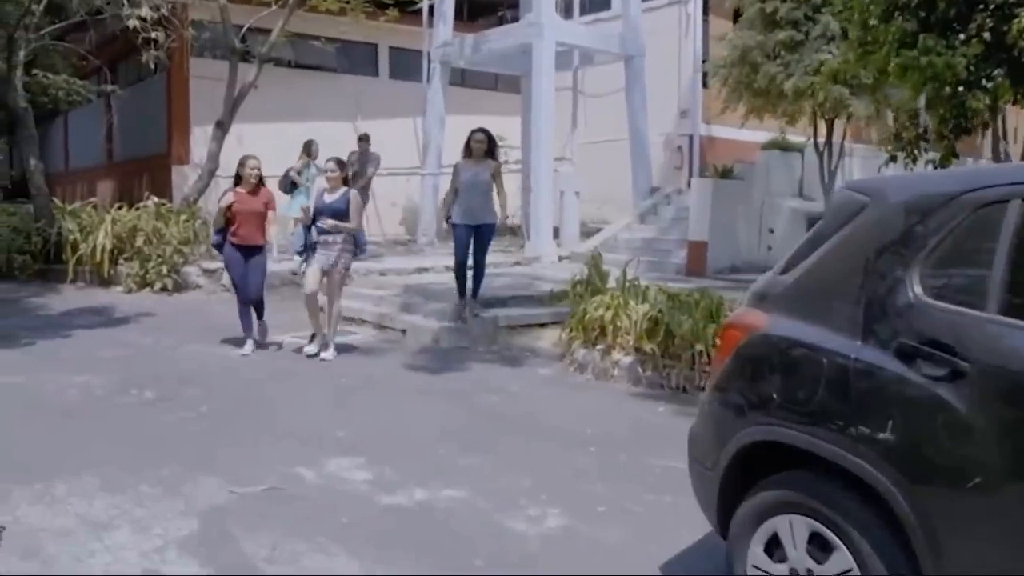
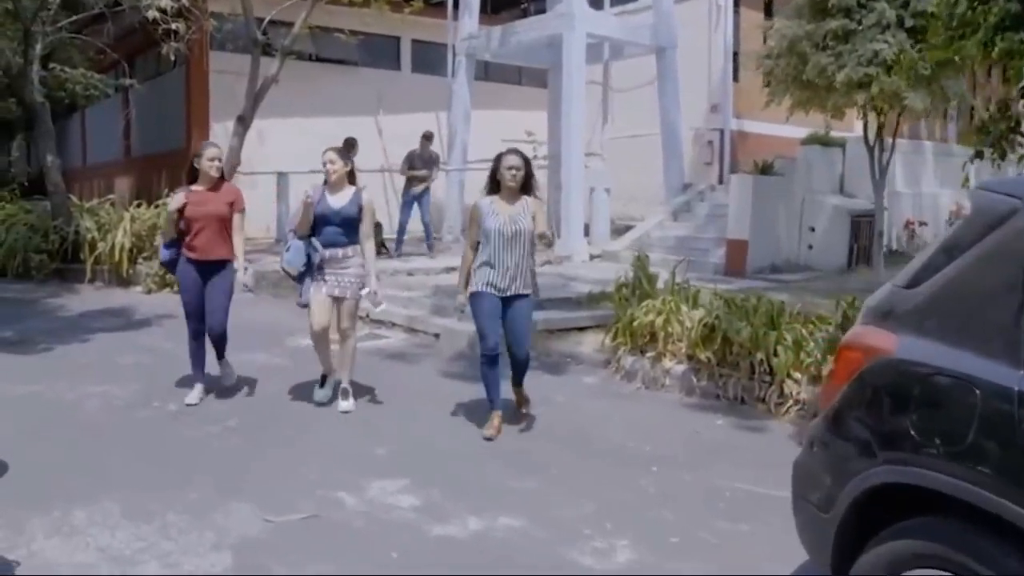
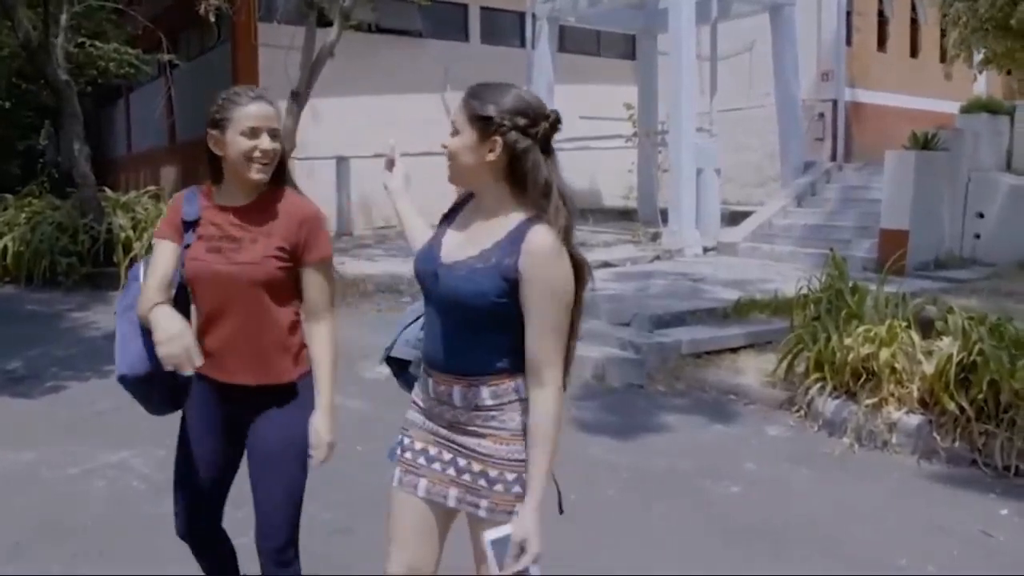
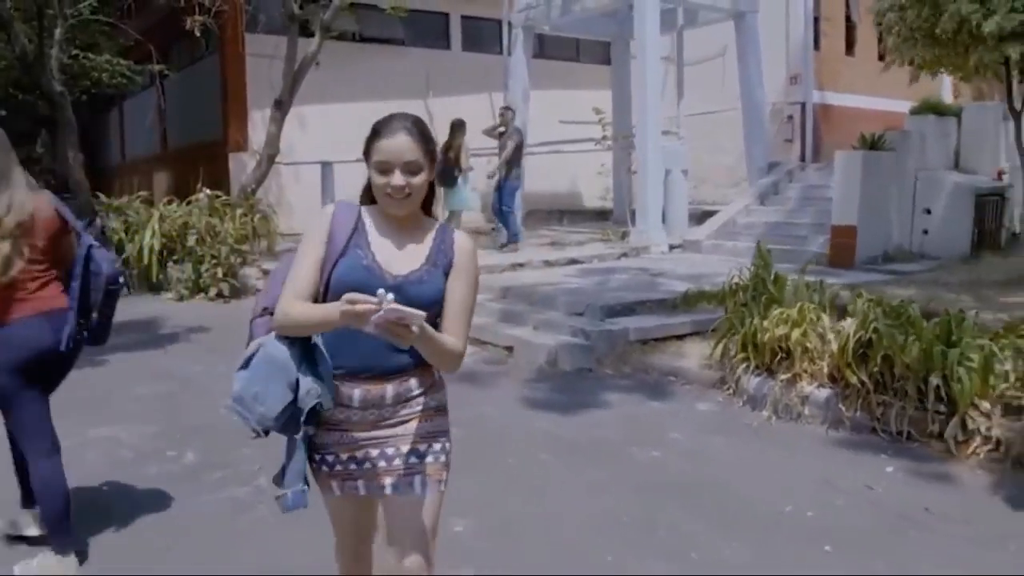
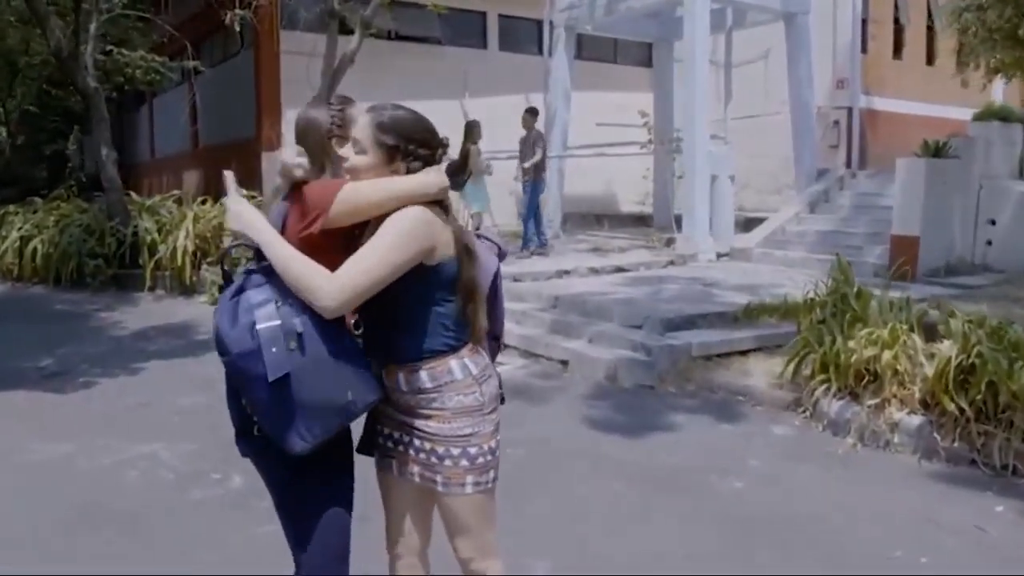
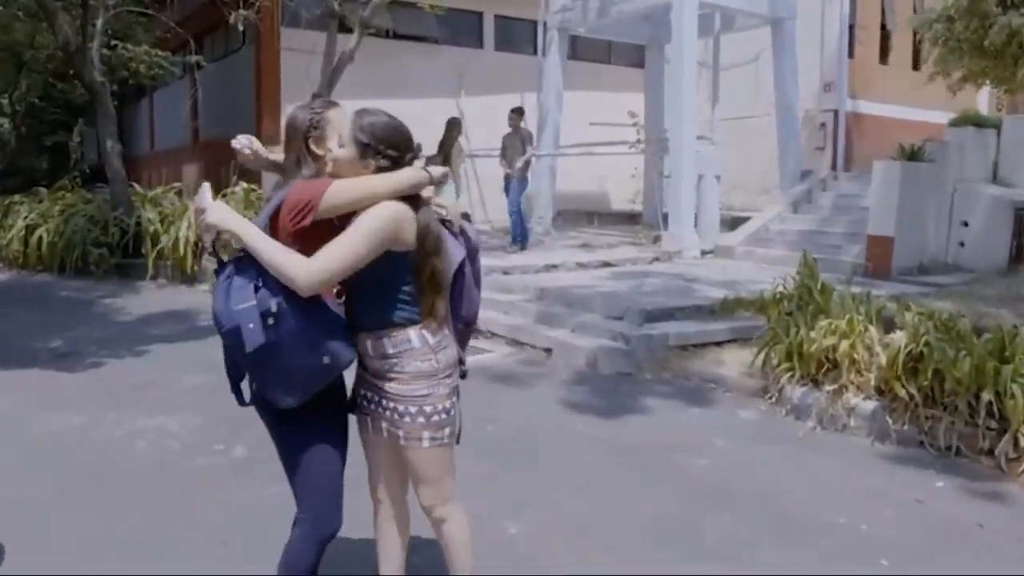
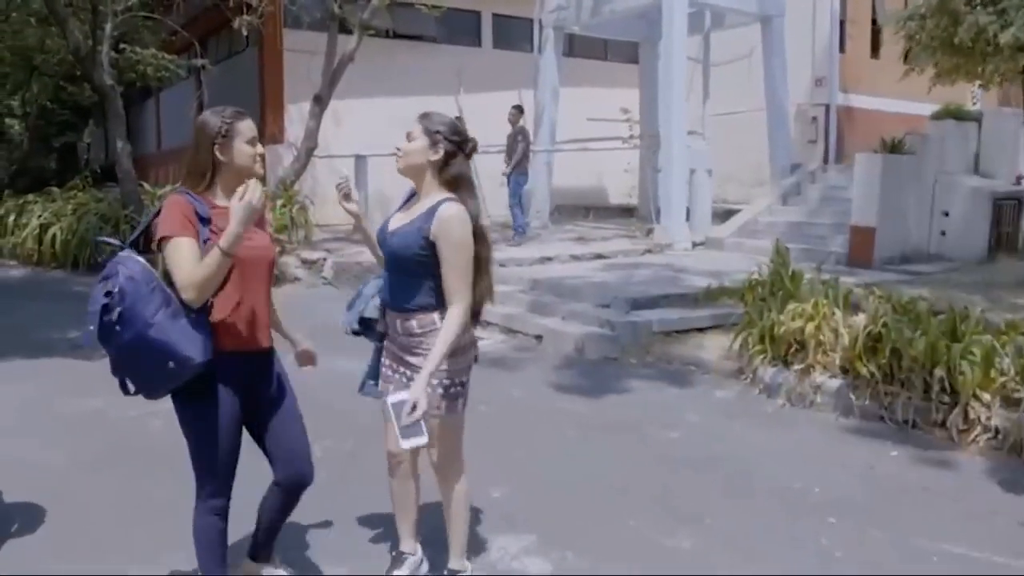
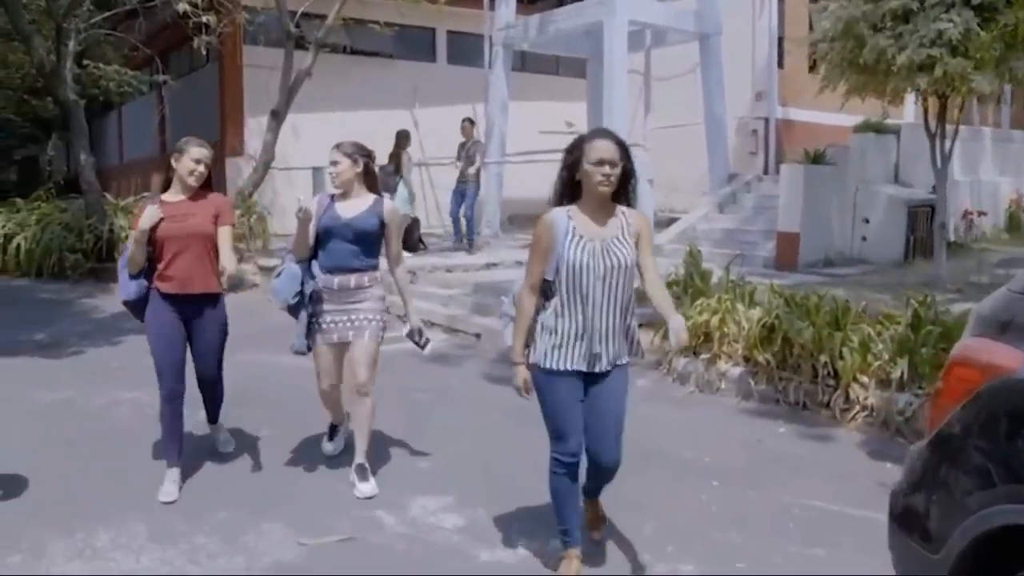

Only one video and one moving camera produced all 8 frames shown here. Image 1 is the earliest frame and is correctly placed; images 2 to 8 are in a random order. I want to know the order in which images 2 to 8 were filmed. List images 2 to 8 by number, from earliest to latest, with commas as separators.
2, 8, 7, 6, 5, 3, 4
